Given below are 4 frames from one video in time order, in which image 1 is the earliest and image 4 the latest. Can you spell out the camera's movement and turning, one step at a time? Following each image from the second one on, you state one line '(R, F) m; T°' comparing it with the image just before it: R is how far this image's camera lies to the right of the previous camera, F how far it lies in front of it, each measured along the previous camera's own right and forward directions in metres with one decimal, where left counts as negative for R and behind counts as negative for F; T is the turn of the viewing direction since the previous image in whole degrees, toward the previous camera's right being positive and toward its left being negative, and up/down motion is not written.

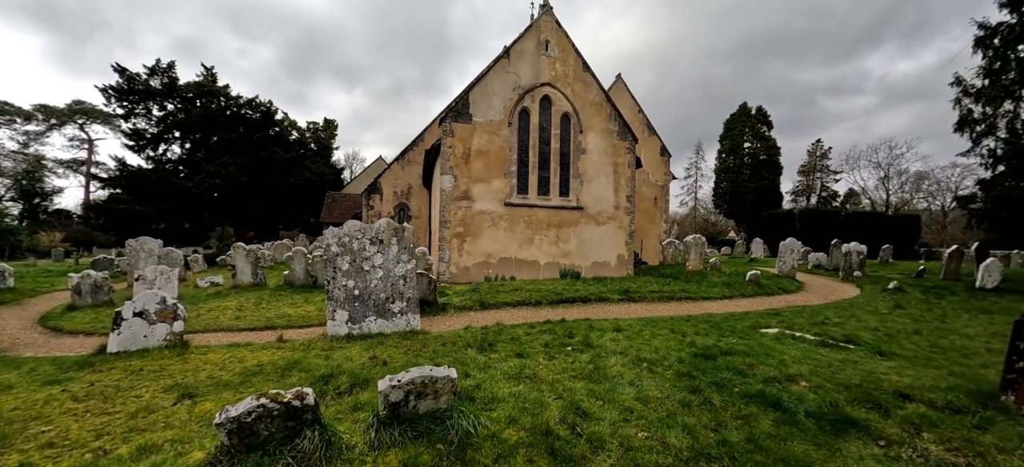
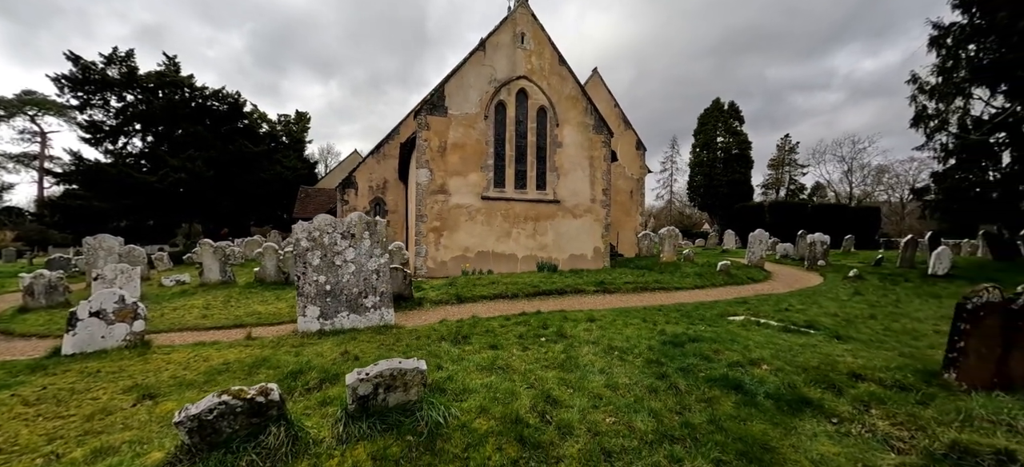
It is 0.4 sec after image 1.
(+0.1, 0.0) m; +3°
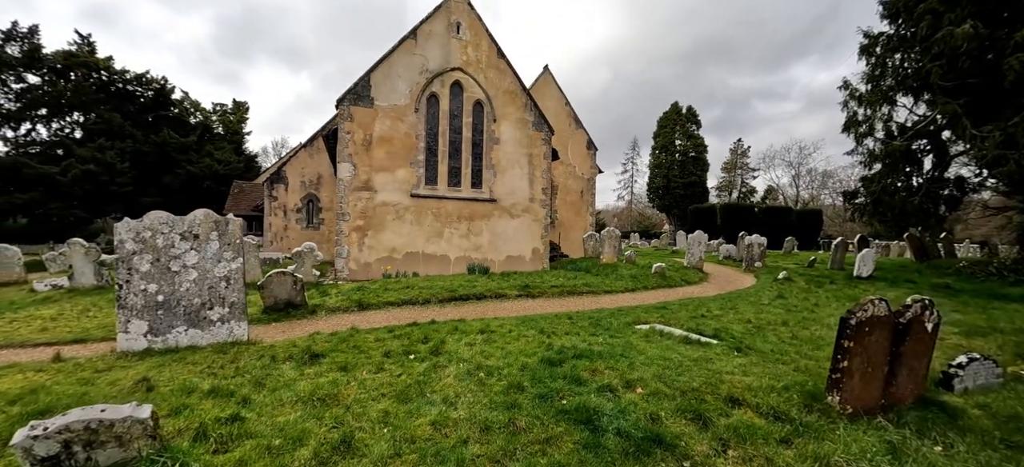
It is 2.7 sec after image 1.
(+1.3, +0.7) m; +4°
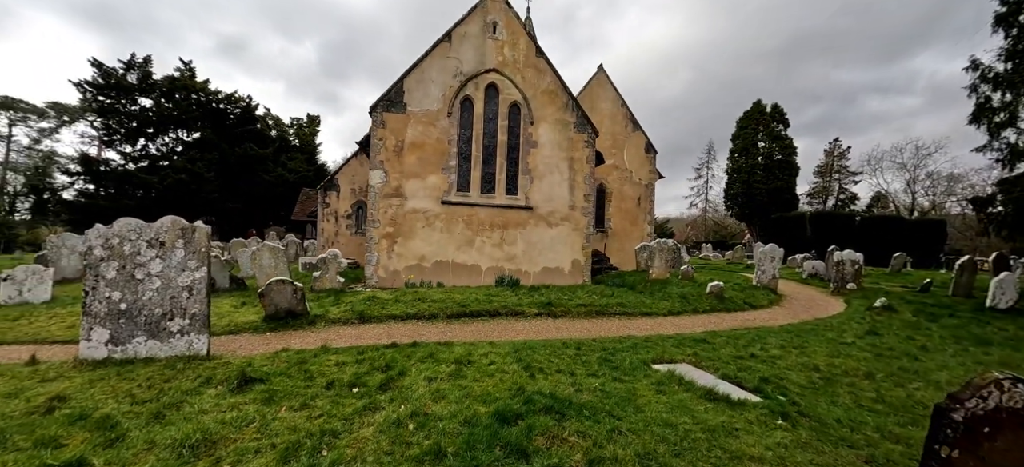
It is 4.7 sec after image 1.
(+1.1, +1.1) m; -10°
